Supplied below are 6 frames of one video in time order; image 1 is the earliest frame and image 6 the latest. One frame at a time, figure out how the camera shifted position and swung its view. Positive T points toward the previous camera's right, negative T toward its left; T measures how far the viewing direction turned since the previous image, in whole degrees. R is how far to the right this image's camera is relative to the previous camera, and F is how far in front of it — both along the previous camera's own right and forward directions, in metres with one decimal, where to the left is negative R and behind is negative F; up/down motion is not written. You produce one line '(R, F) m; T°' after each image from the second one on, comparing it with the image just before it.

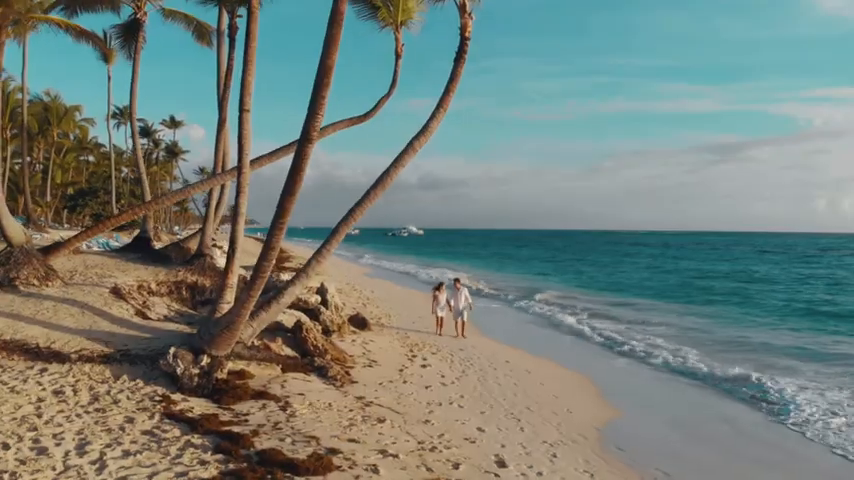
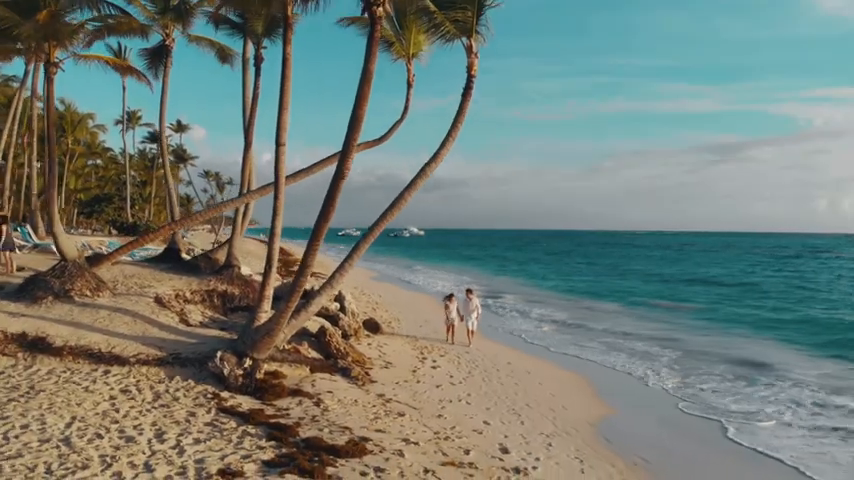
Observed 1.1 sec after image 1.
(-0.2, -1.1) m; 0°
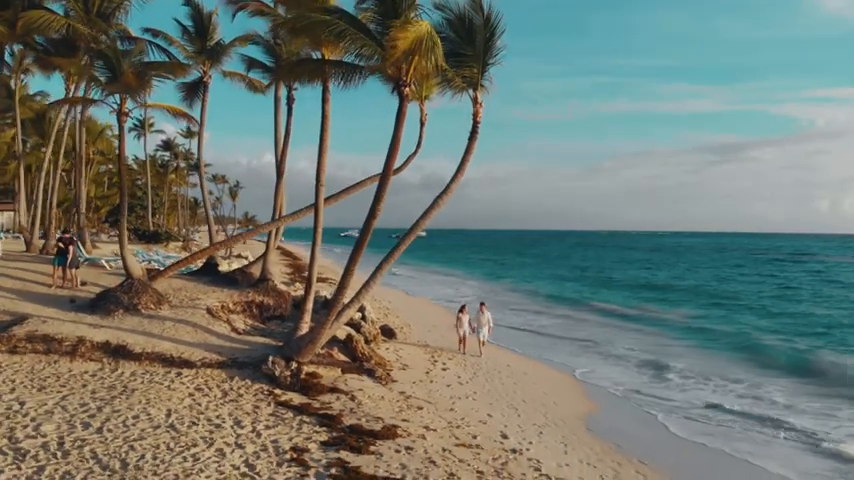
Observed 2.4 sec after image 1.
(-0.2, -1.8) m; 0°
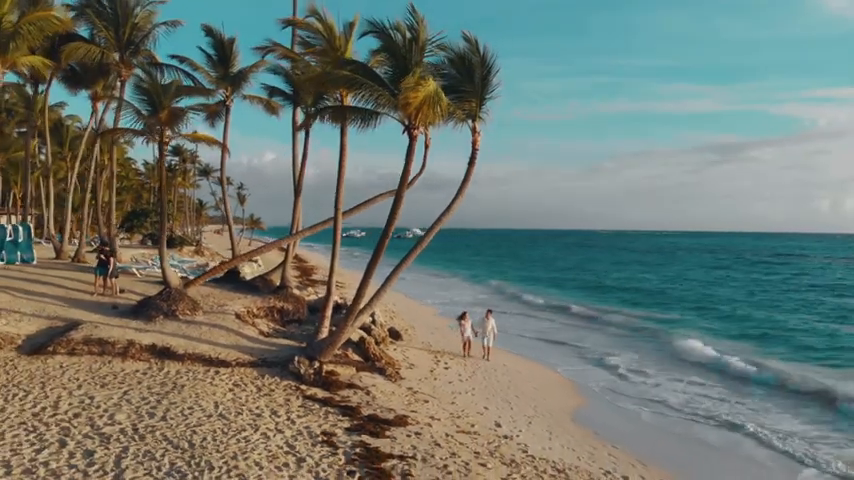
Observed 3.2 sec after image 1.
(-0.1, -1.5) m; 0°
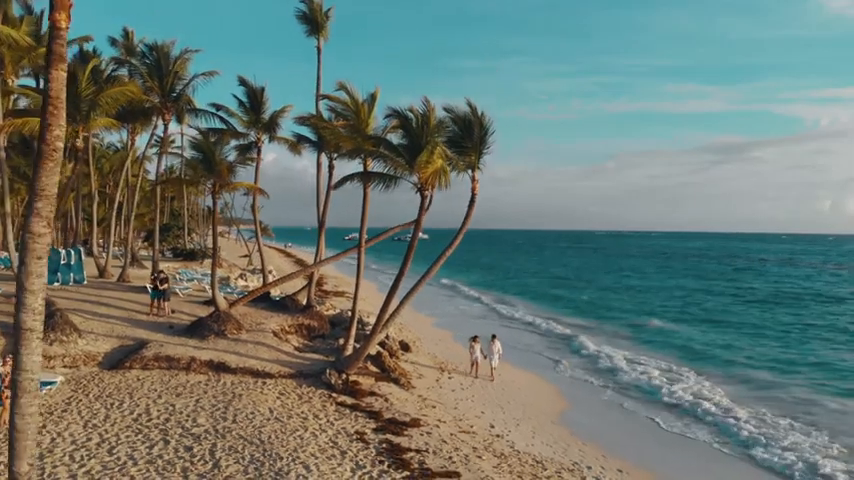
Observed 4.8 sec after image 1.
(-0.2, -2.5) m; 0°
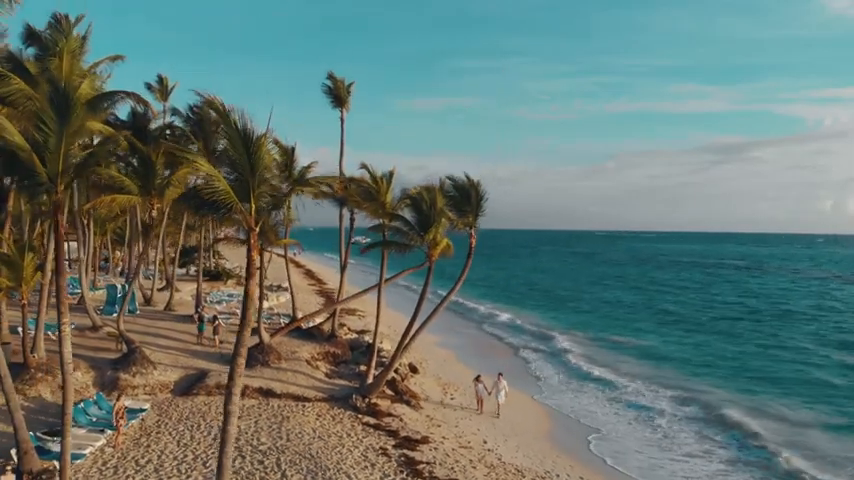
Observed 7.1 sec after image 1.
(-0.2, -3.4) m; 0°
